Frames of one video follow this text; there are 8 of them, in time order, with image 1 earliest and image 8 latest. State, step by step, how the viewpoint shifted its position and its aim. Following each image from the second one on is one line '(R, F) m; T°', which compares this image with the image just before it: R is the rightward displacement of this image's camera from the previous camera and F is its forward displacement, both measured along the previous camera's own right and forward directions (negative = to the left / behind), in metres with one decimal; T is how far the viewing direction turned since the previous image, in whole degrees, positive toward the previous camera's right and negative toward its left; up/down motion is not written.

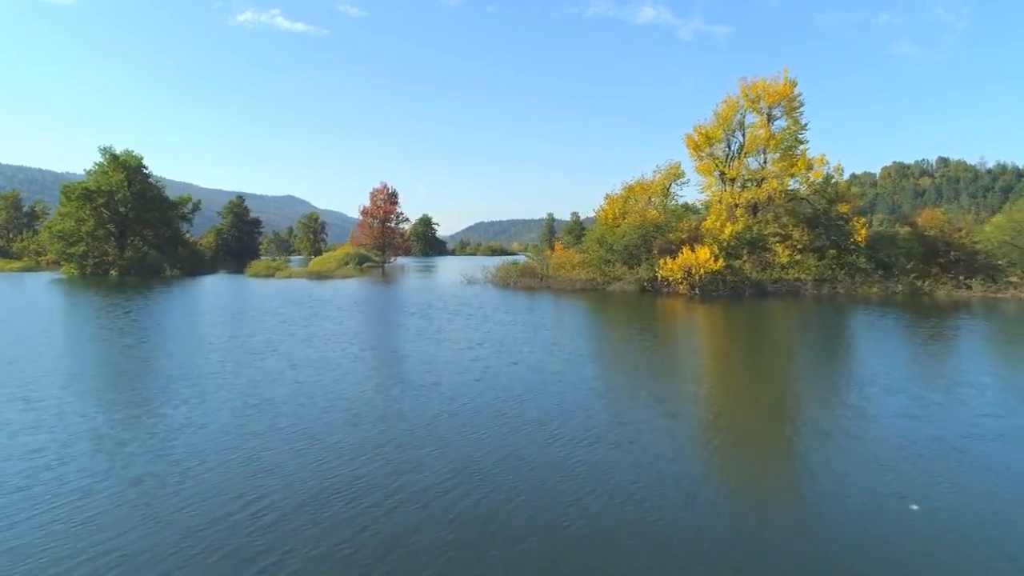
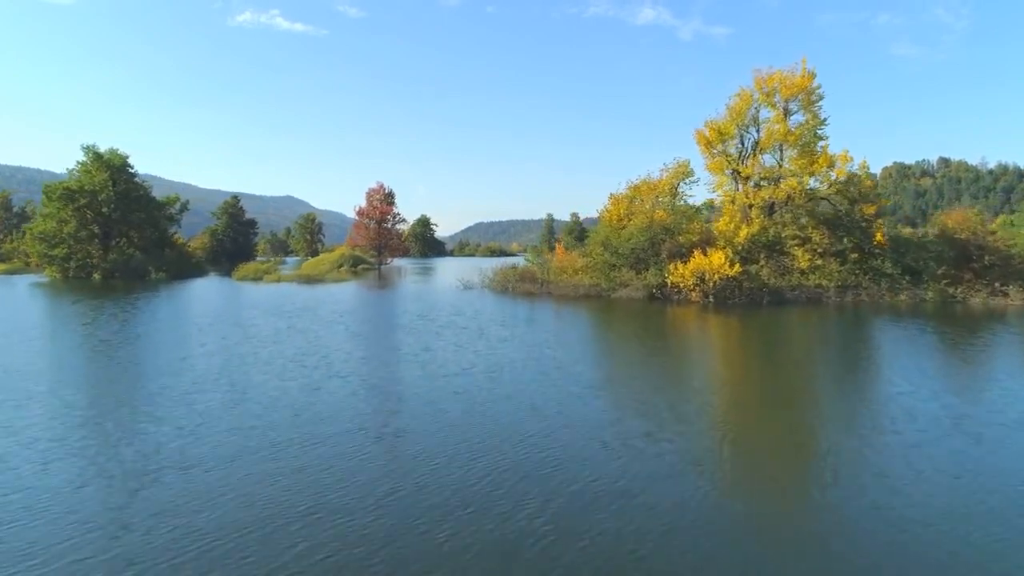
(+0.1, +2.3) m; 0°
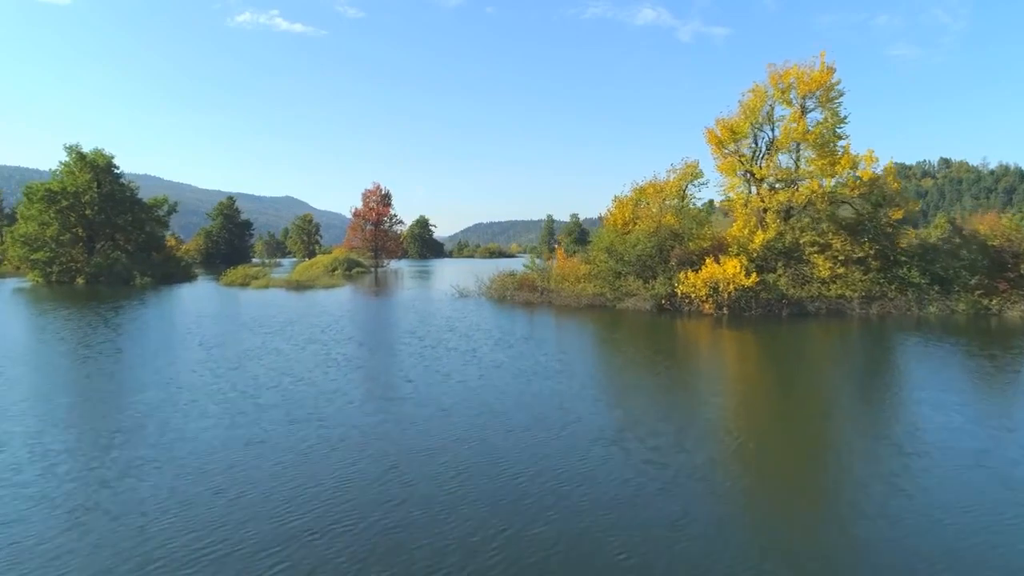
(+0.1, +2.1) m; 0°
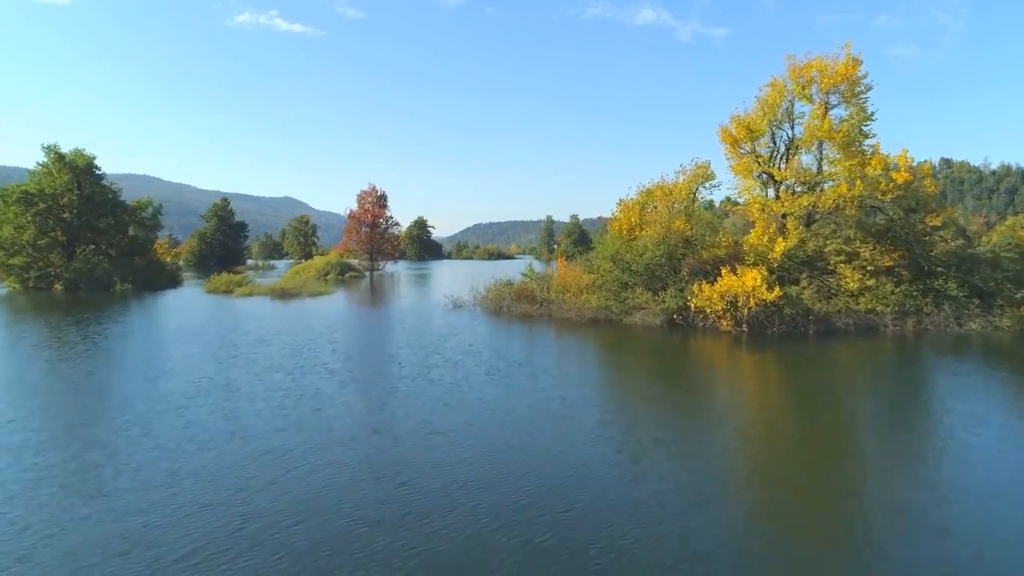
(+0.1, +2.6) m; 0°
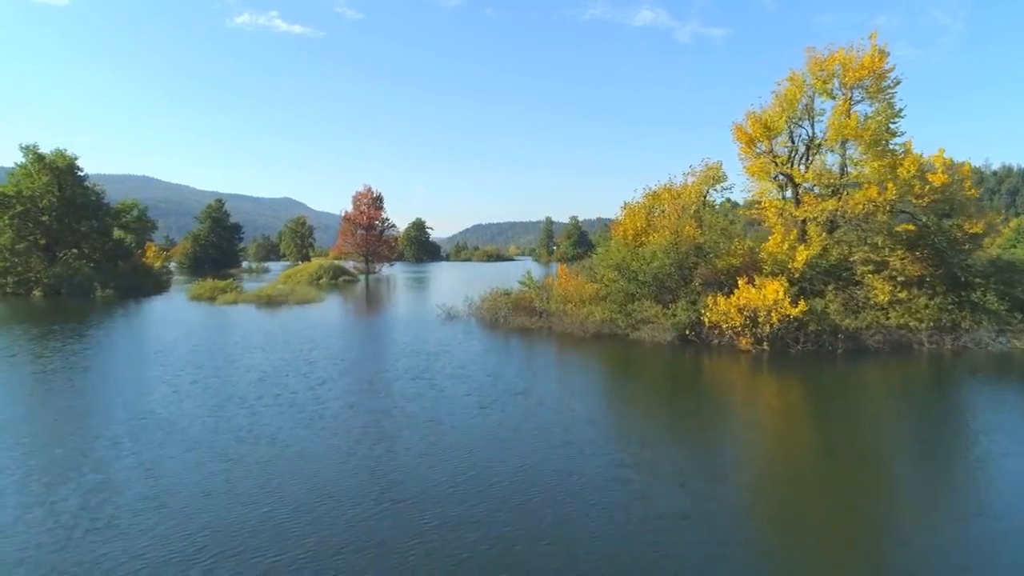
(+0.1, +2.2) m; 0°
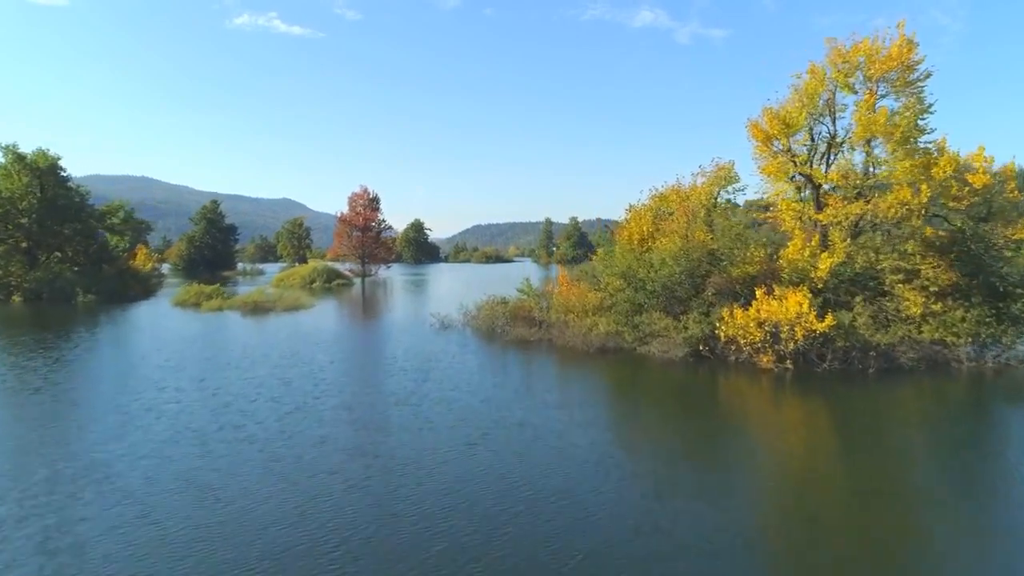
(+0.1, +2.0) m; 0°
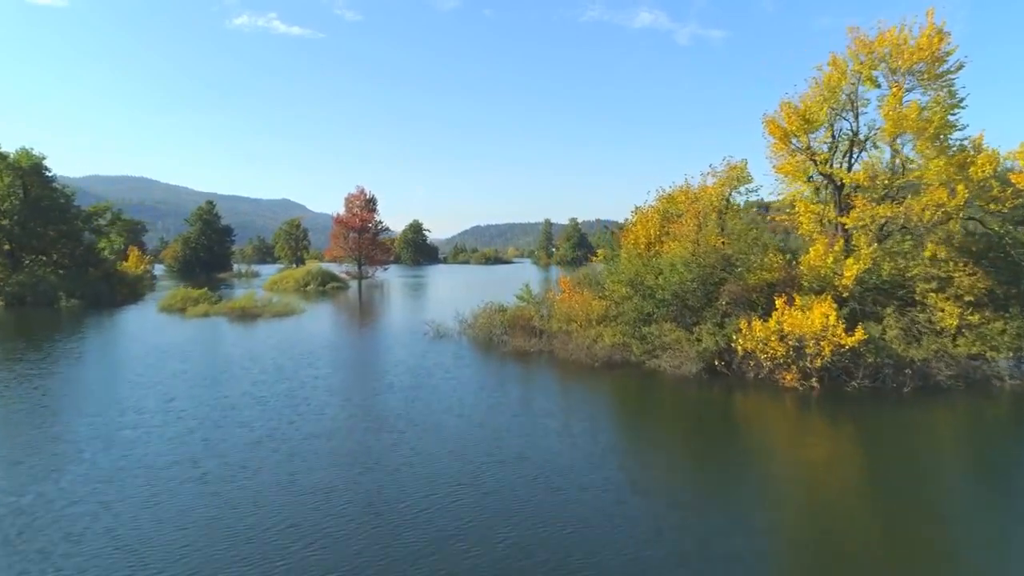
(0.0, +1.7) m; 0°
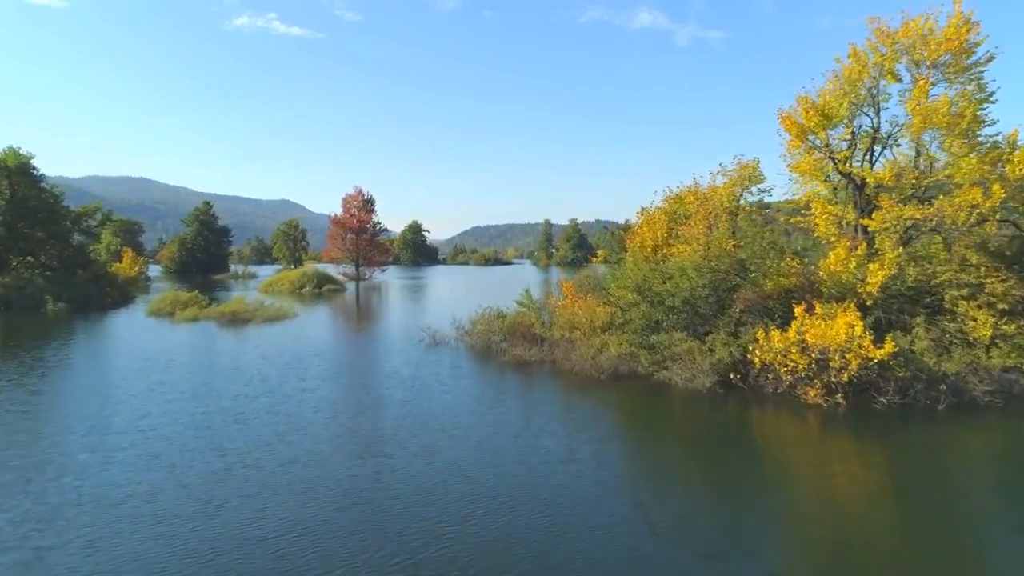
(0.0, +1.4) m; 0°
